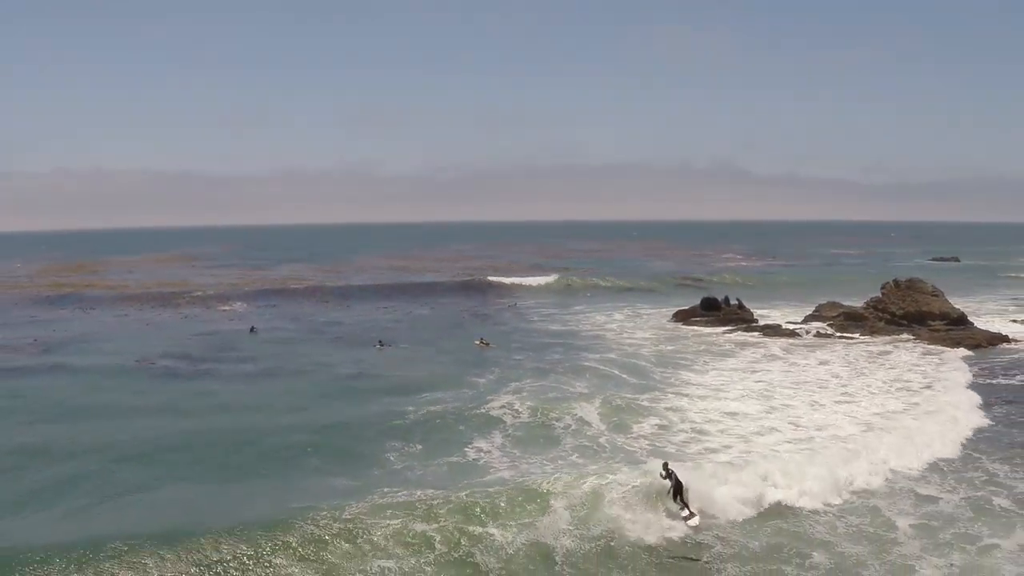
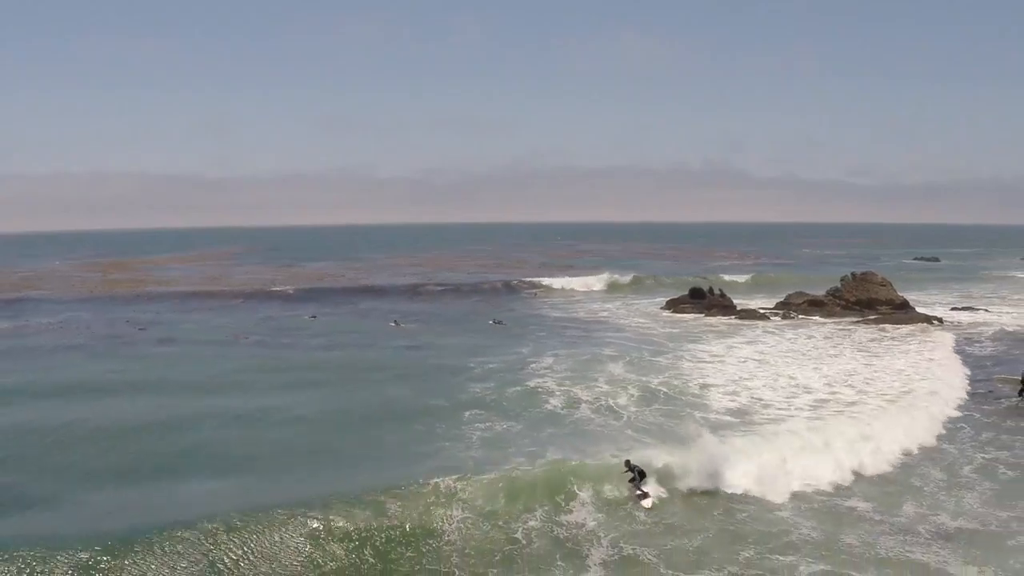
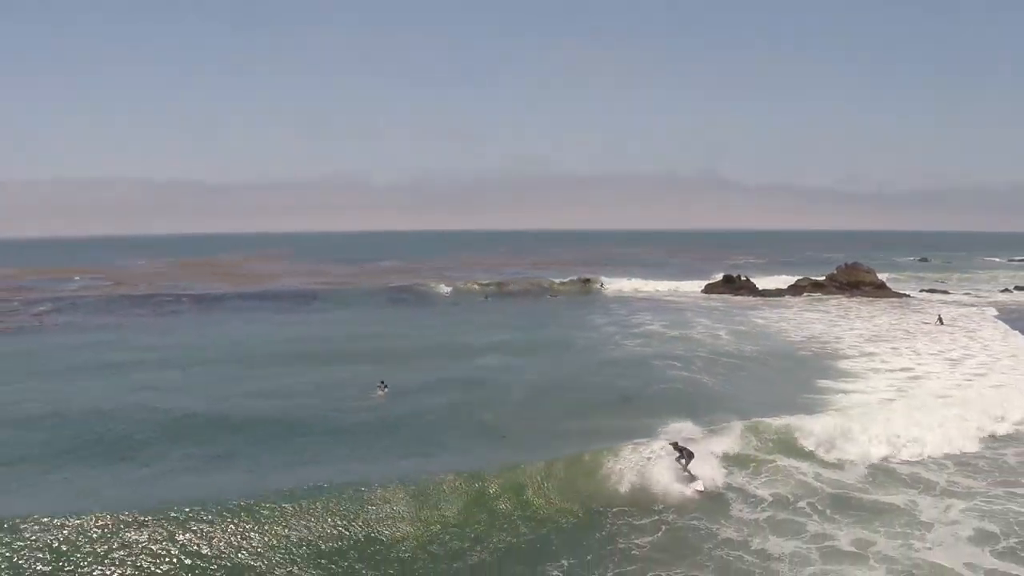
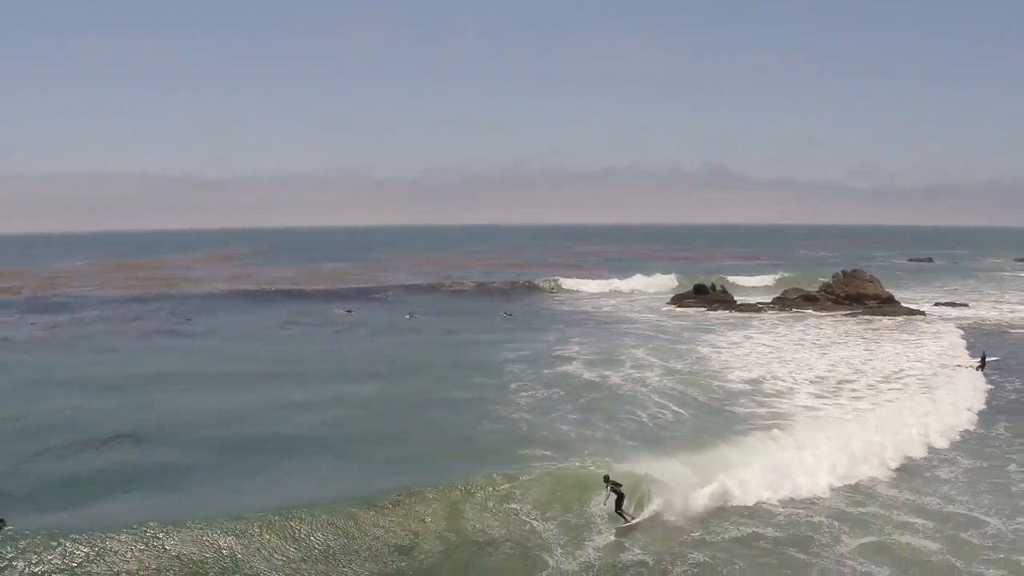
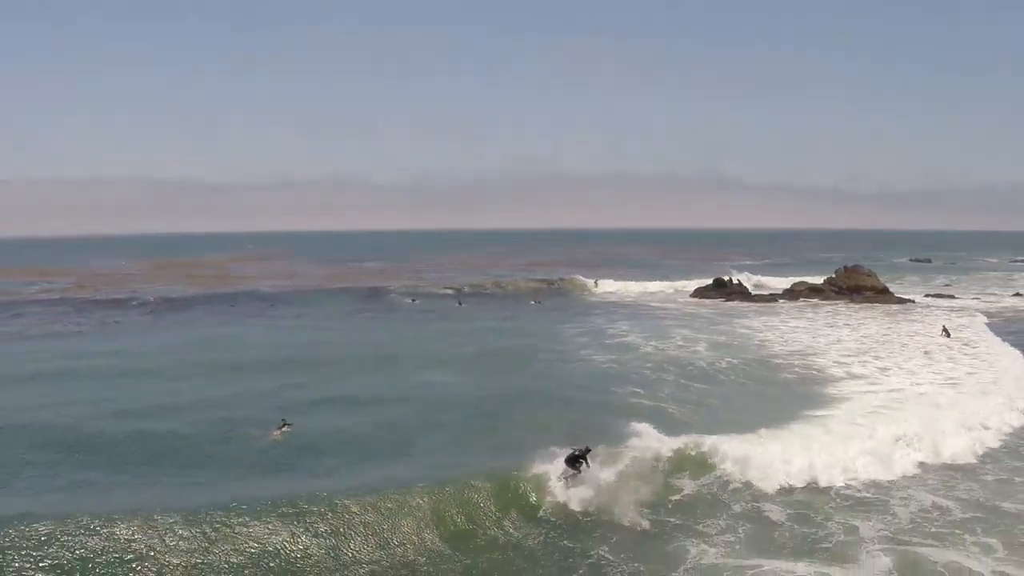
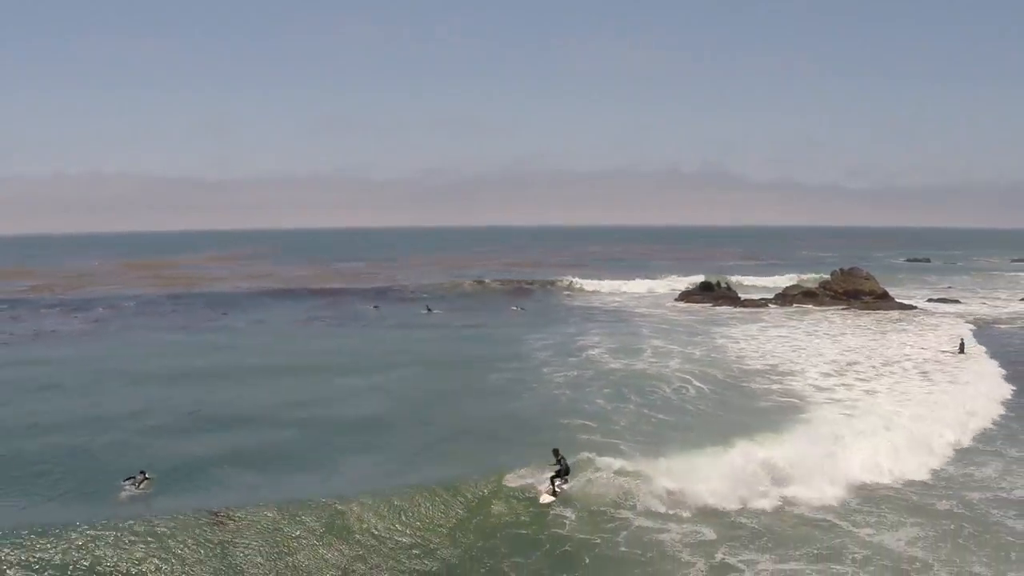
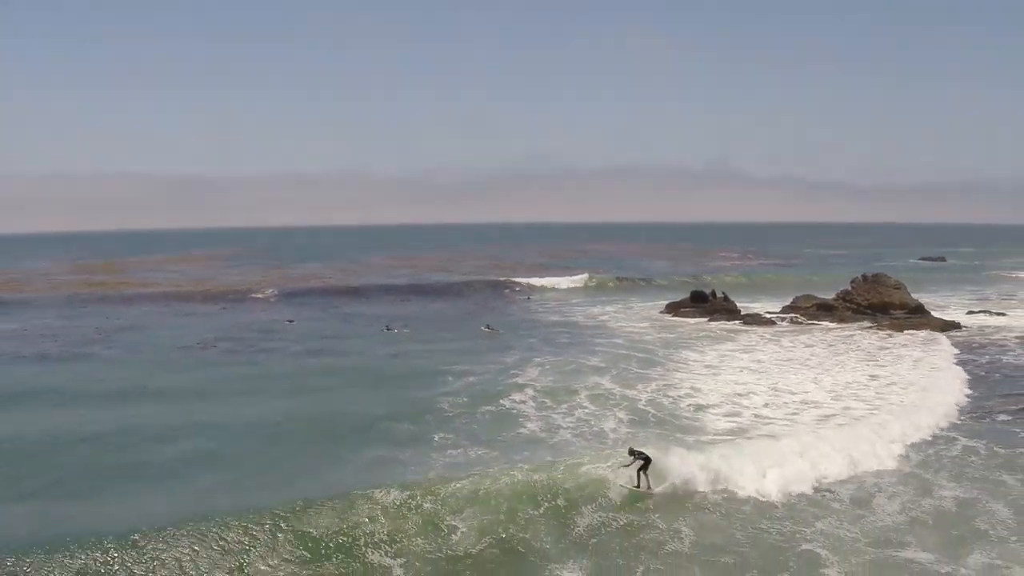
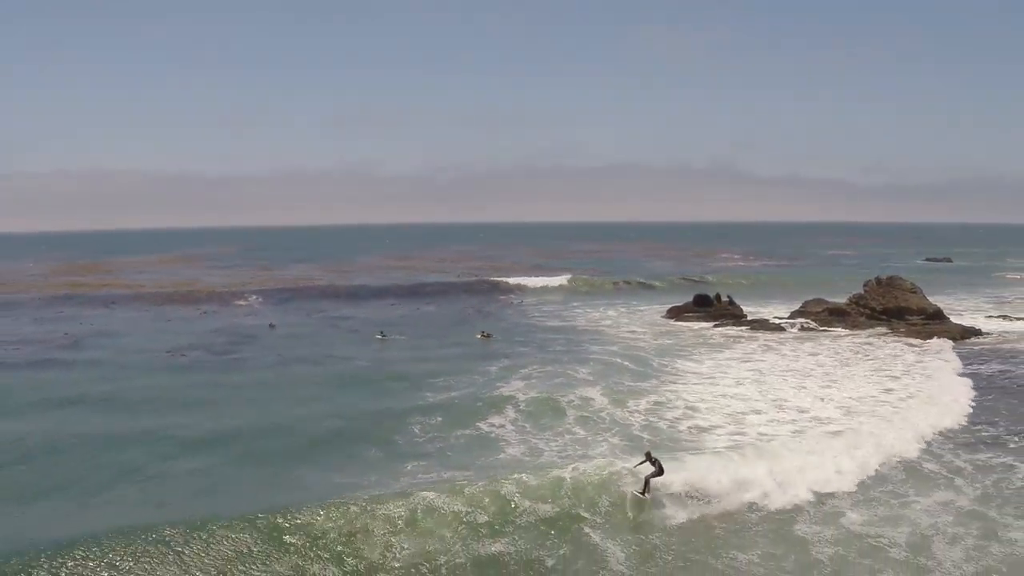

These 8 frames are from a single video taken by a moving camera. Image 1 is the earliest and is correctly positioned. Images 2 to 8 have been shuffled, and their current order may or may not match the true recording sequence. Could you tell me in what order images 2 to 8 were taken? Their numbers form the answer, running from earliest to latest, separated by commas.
8, 7, 2, 4, 6, 5, 3
